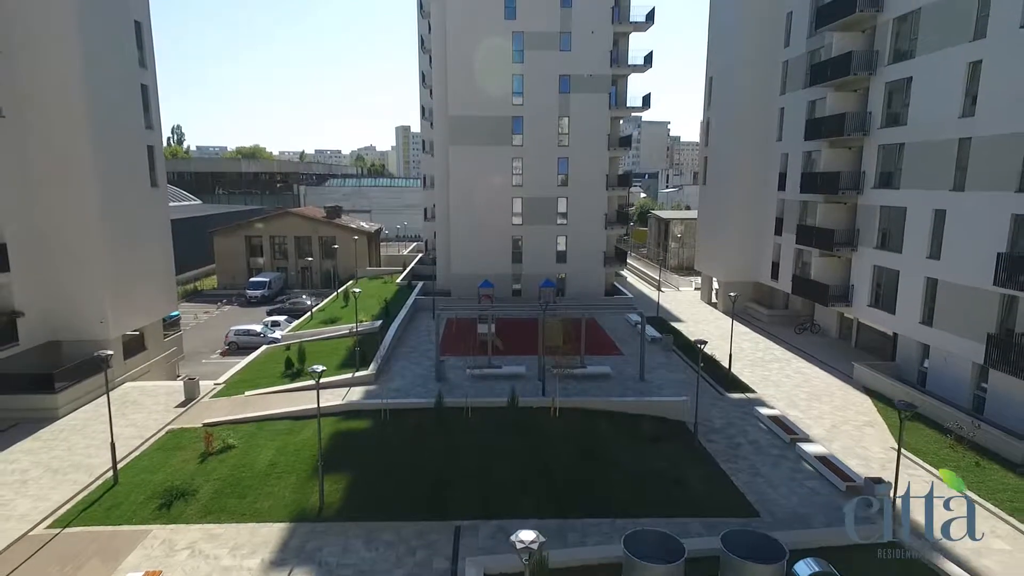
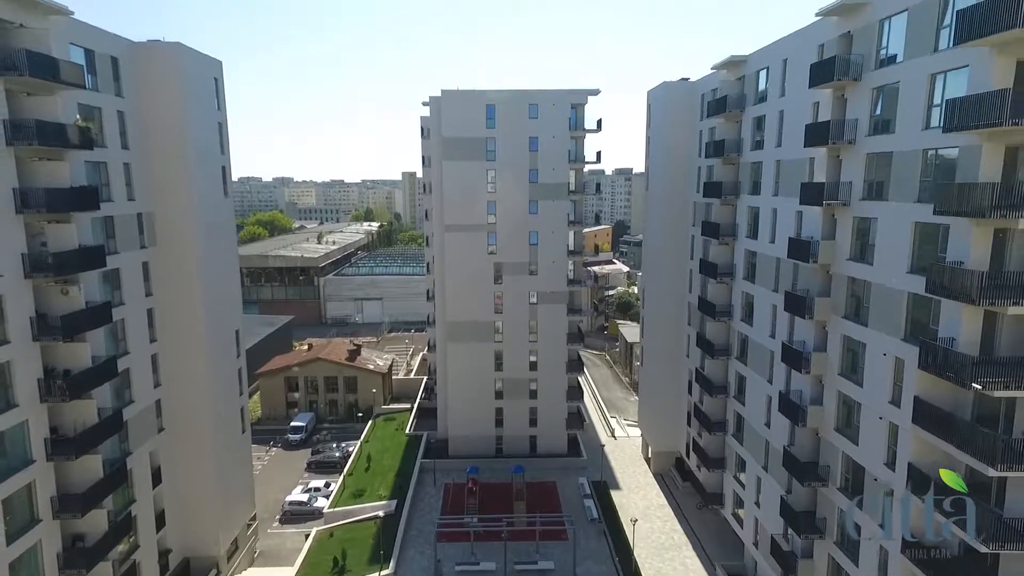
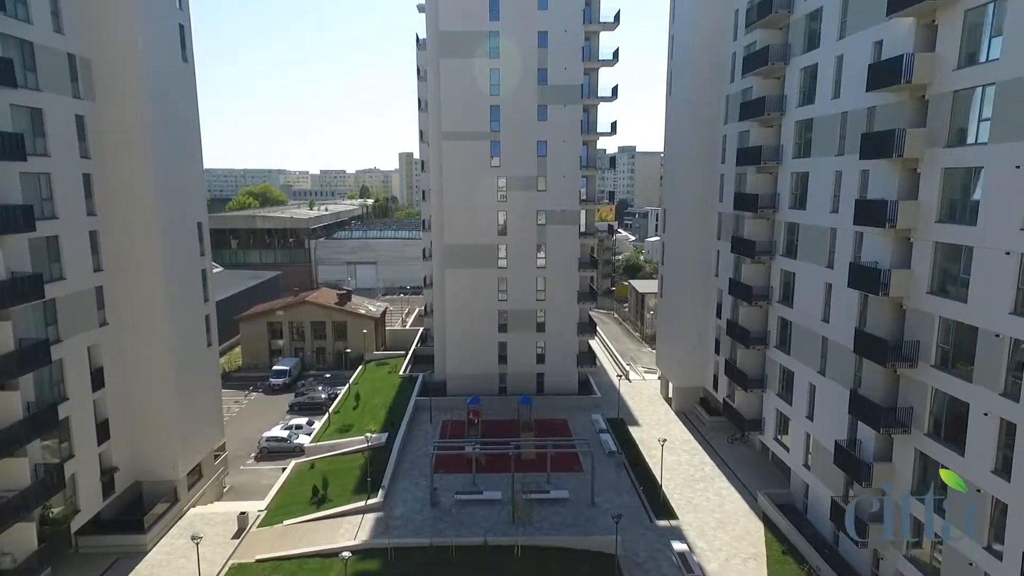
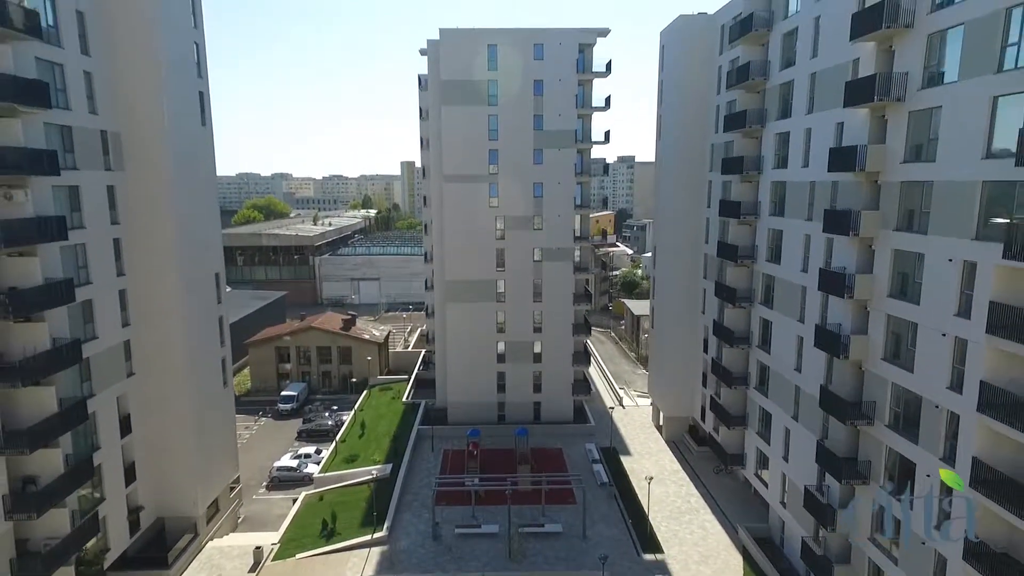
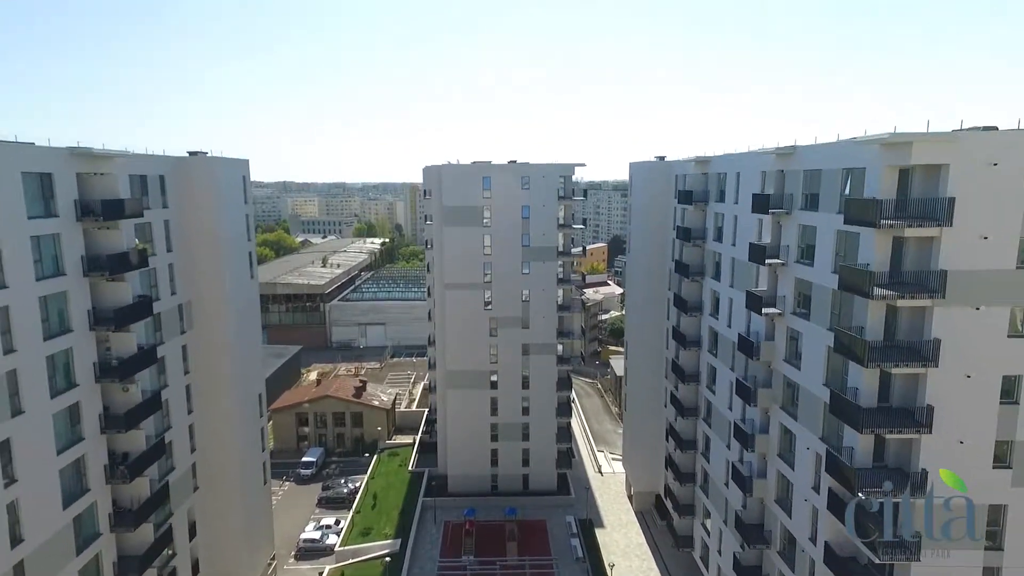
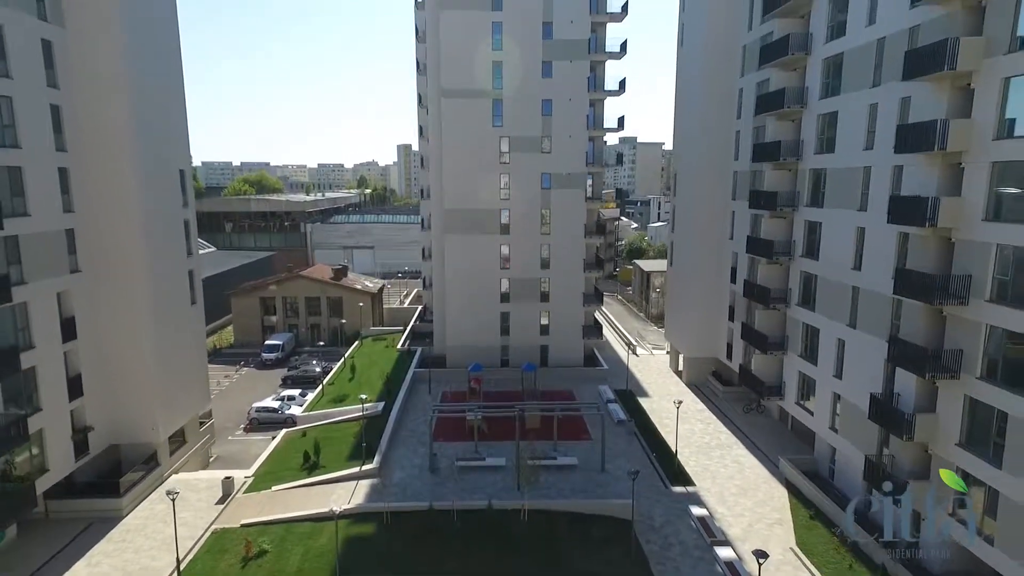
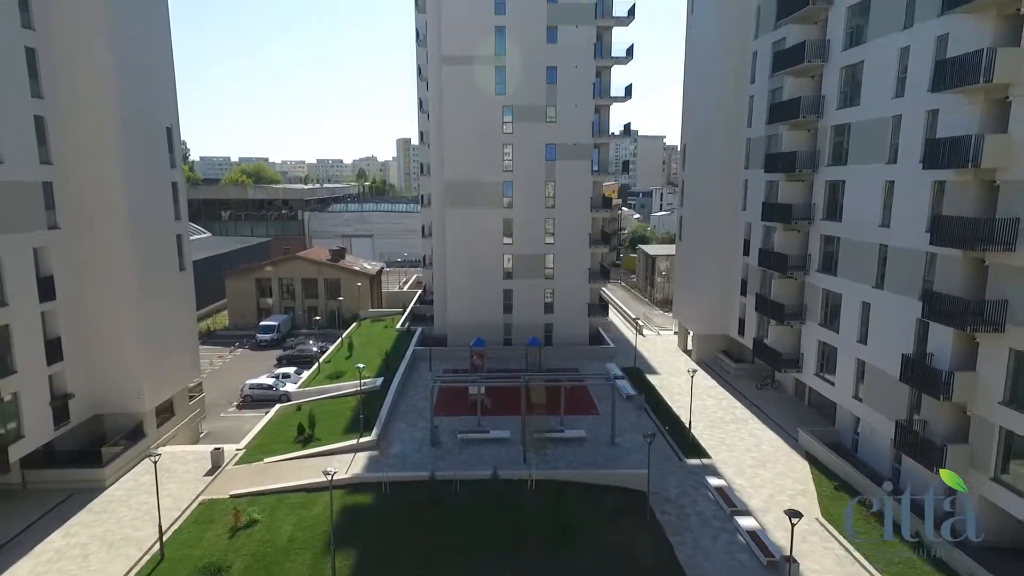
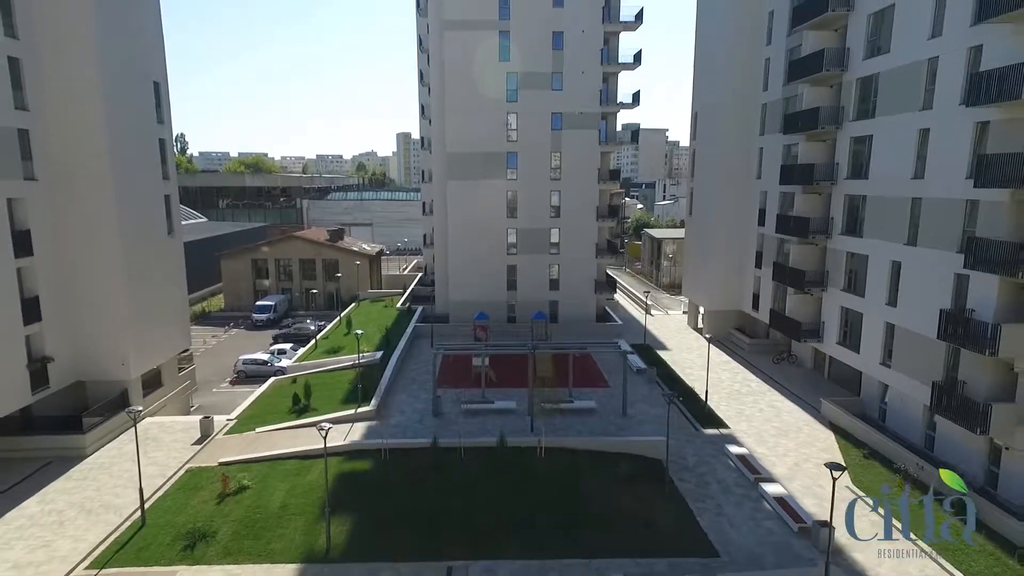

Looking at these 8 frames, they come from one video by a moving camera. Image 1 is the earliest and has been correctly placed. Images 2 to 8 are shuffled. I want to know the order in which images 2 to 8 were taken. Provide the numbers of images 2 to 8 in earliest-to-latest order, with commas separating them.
8, 7, 6, 3, 4, 2, 5
